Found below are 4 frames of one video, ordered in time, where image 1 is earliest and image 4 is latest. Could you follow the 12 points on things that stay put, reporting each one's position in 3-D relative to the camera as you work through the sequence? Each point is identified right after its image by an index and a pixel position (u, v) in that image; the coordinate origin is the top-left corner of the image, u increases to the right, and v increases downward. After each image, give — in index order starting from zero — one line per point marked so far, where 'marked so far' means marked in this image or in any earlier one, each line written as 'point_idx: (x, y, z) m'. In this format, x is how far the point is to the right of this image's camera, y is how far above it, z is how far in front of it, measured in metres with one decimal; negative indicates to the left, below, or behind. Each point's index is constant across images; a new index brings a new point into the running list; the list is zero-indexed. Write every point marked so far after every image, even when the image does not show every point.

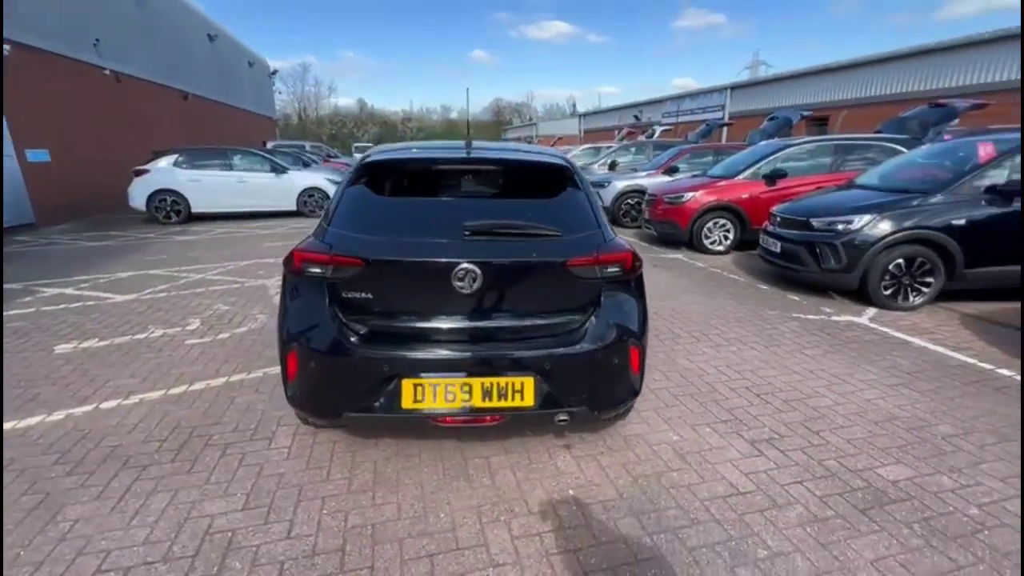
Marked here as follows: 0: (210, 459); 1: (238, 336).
0: (-1.8, -1.0, +2.8) m
1: (-2.7, -0.5, +4.5) m
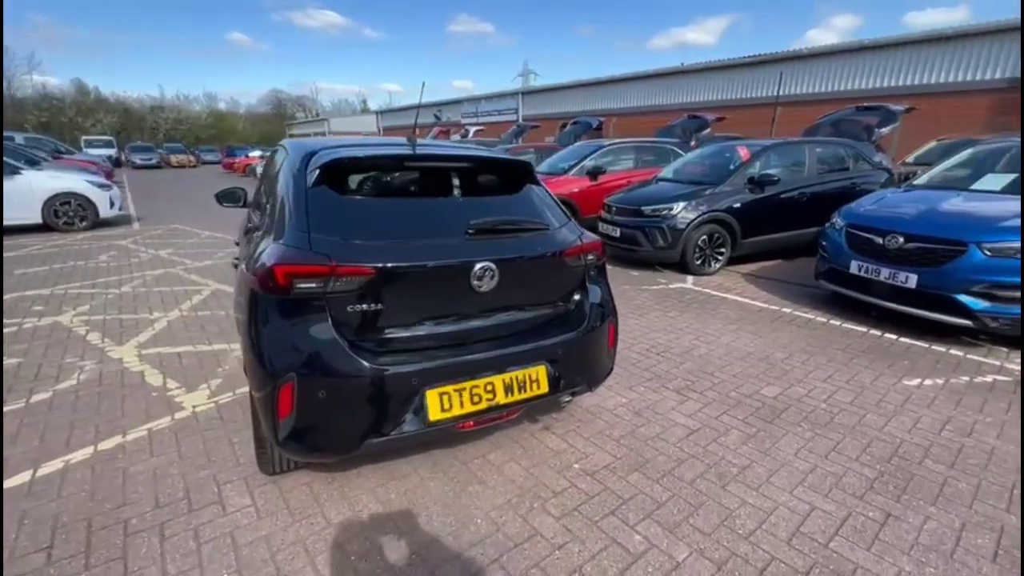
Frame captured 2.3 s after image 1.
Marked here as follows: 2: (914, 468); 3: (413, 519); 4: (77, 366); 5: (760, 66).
0: (-1.6, -1.2, +2.1) m
1: (-3.2, -0.8, +3.4) m
2: (+2.4, -1.1, +2.8) m
3: (-0.5, -1.1, +2.3) m
4: (-3.5, -0.6, +3.8) m
5: (+9.8, +8.8, +18.2) m
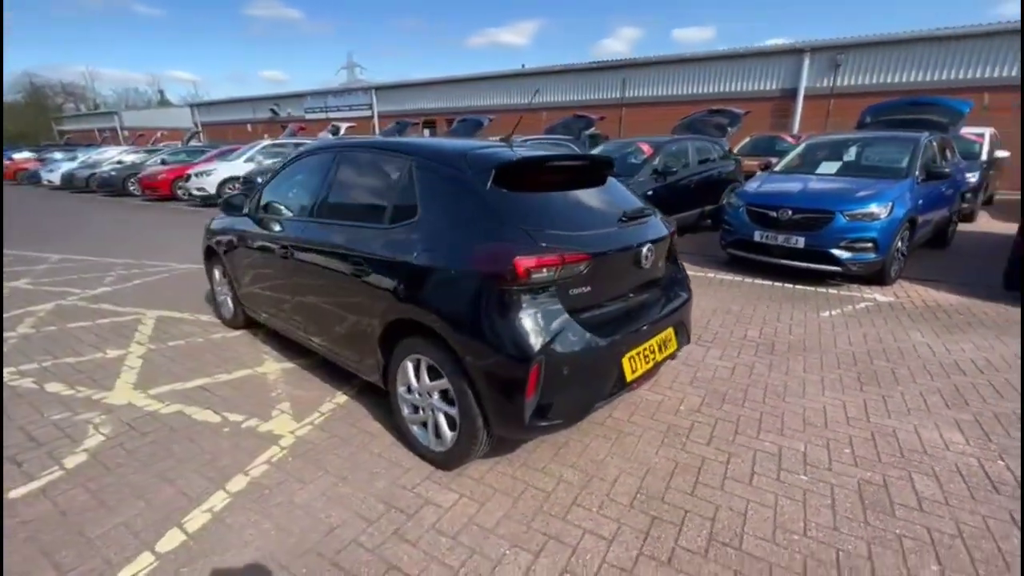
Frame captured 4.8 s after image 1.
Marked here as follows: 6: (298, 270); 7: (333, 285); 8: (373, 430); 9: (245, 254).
0: (-0.5, -1.2, +2.1) m
1: (-2.4, -1.0, +2.8) m
2: (+3.1, -0.7, +4.1) m
3: (+0.5, -1.0, +2.7) m
4: (-2.8, -0.9, +3.1) m
5: (+4.1, +9.7, +20.8) m
6: (-1.6, +0.1, +3.5) m
7: (-1.2, 0.0, +3.1) m
8: (-0.9, -0.9, +3.0) m
9: (-2.3, +0.3, +4.1) m
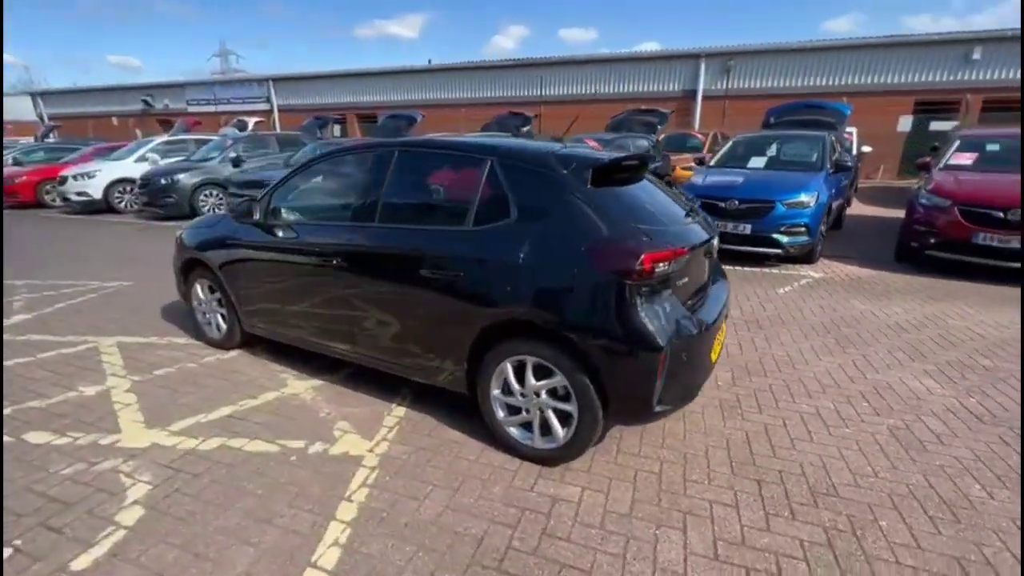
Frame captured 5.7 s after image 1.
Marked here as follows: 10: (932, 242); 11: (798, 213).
0: (+0.3, -1.2, +2.1) m
1: (-1.8, -1.1, +2.4) m
2: (+3.4, -0.5, +4.8) m
3: (+1.1, -1.0, +2.9) m
4: (-2.3, -1.0, +2.6) m
5: (+0.3, +10.0, +21.2) m
6: (-1.2, +0.1, +3.2) m
7: (-0.7, 0.0, +3.0) m
8: (-0.4, -0.9, +2.9) m
9: (-2.1, +0.2, +3.7) m
10: (+6.2, +0.7, +6.9) m
11: (+4.3, +1.1, +7.0) m
